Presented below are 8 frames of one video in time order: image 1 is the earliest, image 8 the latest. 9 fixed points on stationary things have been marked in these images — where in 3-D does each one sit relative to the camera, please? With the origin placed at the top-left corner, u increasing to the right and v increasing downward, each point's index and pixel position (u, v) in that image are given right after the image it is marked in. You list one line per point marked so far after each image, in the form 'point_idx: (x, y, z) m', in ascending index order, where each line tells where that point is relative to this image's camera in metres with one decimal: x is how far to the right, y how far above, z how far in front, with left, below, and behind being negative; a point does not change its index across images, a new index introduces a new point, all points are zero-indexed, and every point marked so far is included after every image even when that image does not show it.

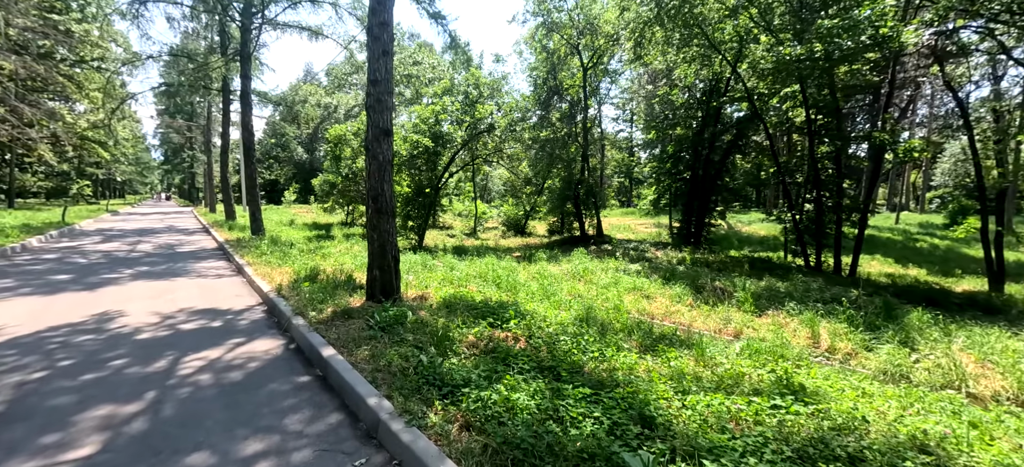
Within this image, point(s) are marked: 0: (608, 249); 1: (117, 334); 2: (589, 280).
0: (+3.3, -0.6, +14.3) m
1: (-4.2, -1.1, +4.4) m
2: (+1.5, -0.9, +8.1) m
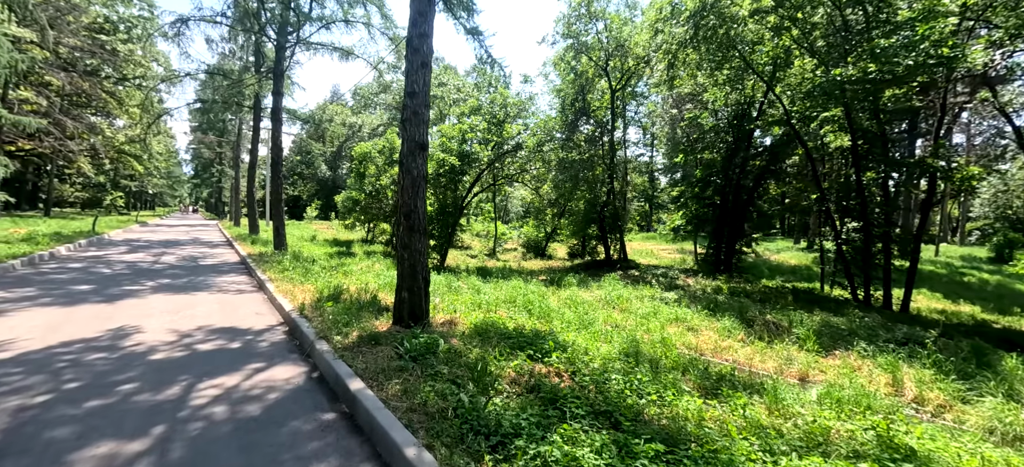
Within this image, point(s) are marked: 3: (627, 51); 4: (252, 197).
0: (+4.1, -1.4, +13.7) m
1: (-3.8, -1.2, +4.1) m
2: (+2.1, -1.4, +7.6) m
3: (+4.3, +6.8, +15.5) m
4: (-12.3, +1.8, +19.8) m
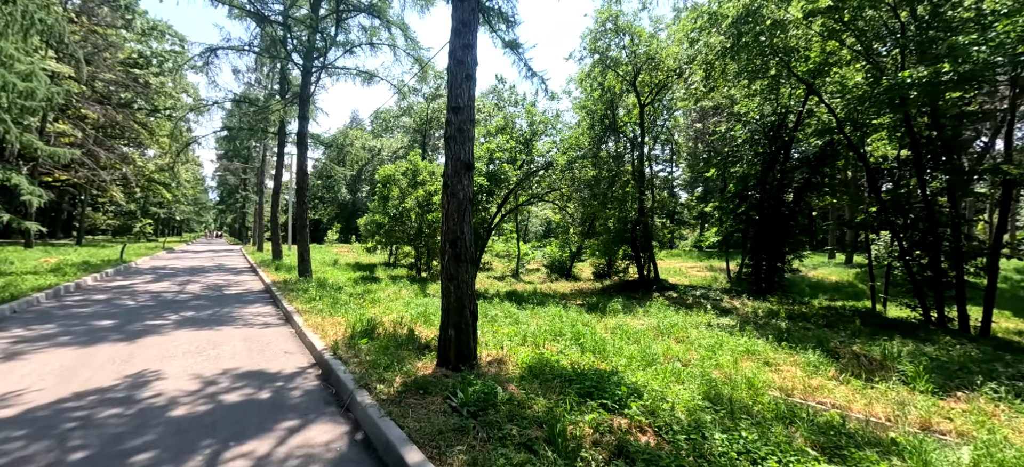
0: (+5.1, -2.0, +12.9) m
1: (-3.1, -1.5, +3.6) m
2: (+2.8, -1.8, +6.8) m
3: (+5.2, +6.1, +15.1) m
4: (-11.1, +0.6, +19.7) m
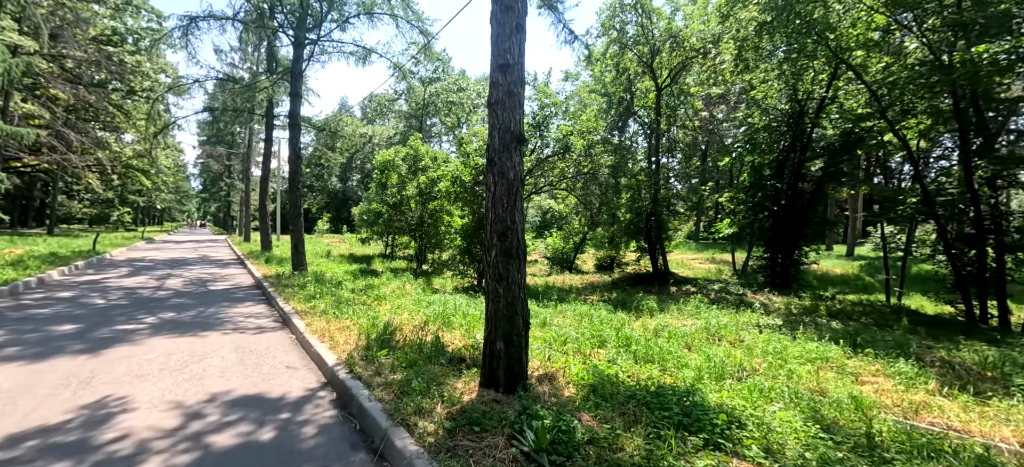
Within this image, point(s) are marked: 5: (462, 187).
0: (+5.4, -1.8, +12.1) m
1: (-2.5, -1.4, +2.6) m
2: (+3.3, -1.6, +6.0) m
3: (+5.6, +6.4, +14.1) m
4: (-10.9, +1.0, +18.5) m
5: (-1.4, +1.3, +12.1) m
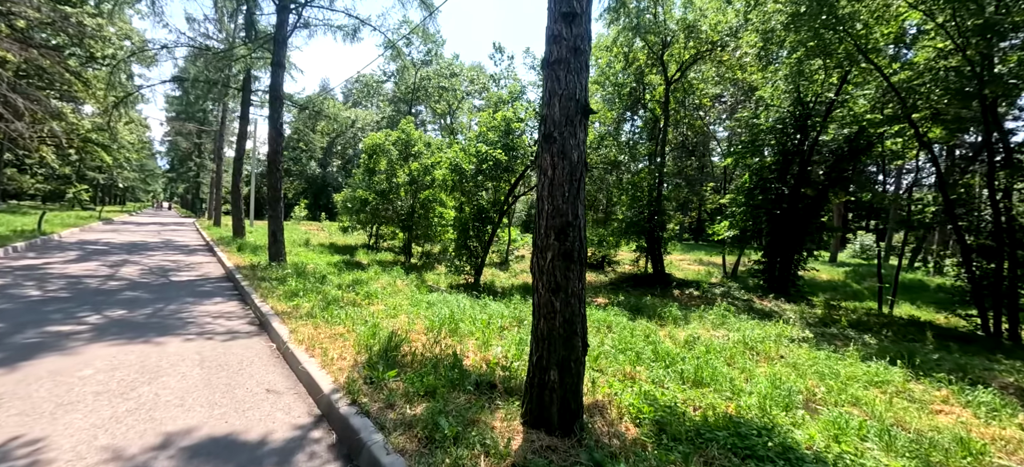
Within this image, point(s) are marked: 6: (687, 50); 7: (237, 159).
0: (+5.4, -1.8, +11.6) m
1: (-2.1, -1.3, +1.7) m
2: (+3.6, -1.7, +5.3) m
3: (+5.7, +6.4, +13.5) m
4: (-11.2, +1.7, +17.1) m
5: (-1.3, +1.5, +11.1) m
6: (+5.8, +6.1, +13.9) m
7: (-12.0, +3.2, +18.2) m
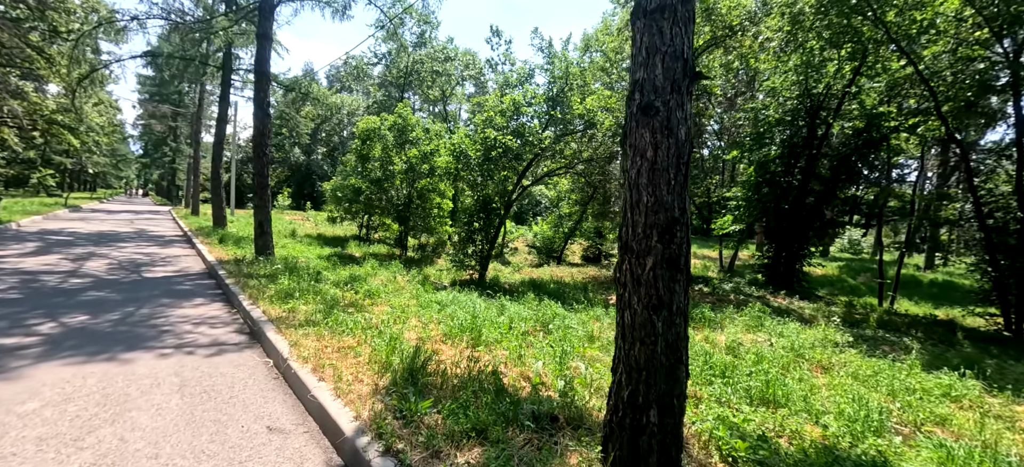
0: (+5.5, -1.7, +11.1) m
1: (-1.6, -1.3, +0.9) m
2: (+4.0, -1.7, +4.8) m
3: (+5.8, +6.6, +12.9) m
4: (-11.2, +2.0, +15.9) m
5: (-1.1, +1.7, +10.3) m
6: (+5.9, +6.3, +13.3) m
7: (-12.0, +3.7, +17.0) m
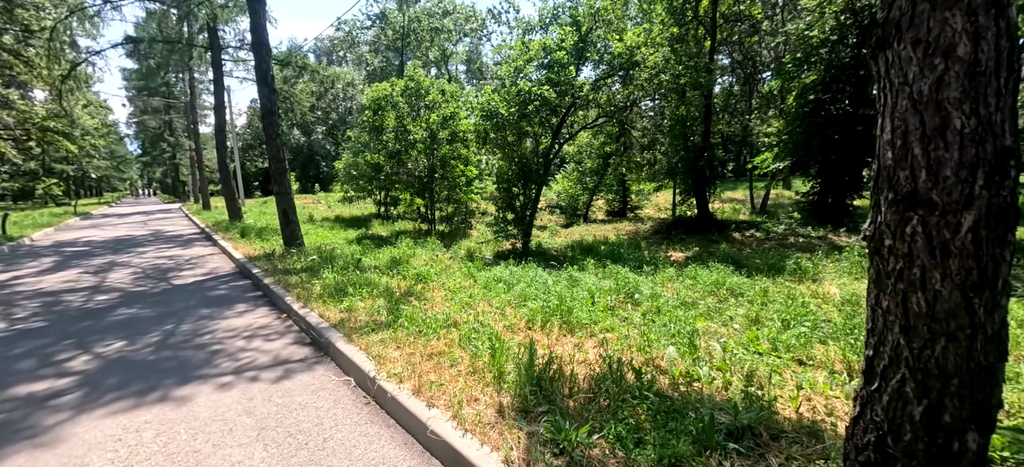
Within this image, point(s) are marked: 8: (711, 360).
0: (+6.6, -0.1, +10.3) m
1: (-0.6, -1.5, +0.3) m
2: (+5.0, -0.9, +4.1) m
3: (+6.1, +8.2, +11.3) m
4: (-10.4, +2.3, +15.1) m
5: (-0.4, +2.4, +9.4) m
6: (+6.2, +8.0, +11.8) m
7: (-11.3, +3.9, +16.1) m
8: (+1.6, -1.0, +3.4) m
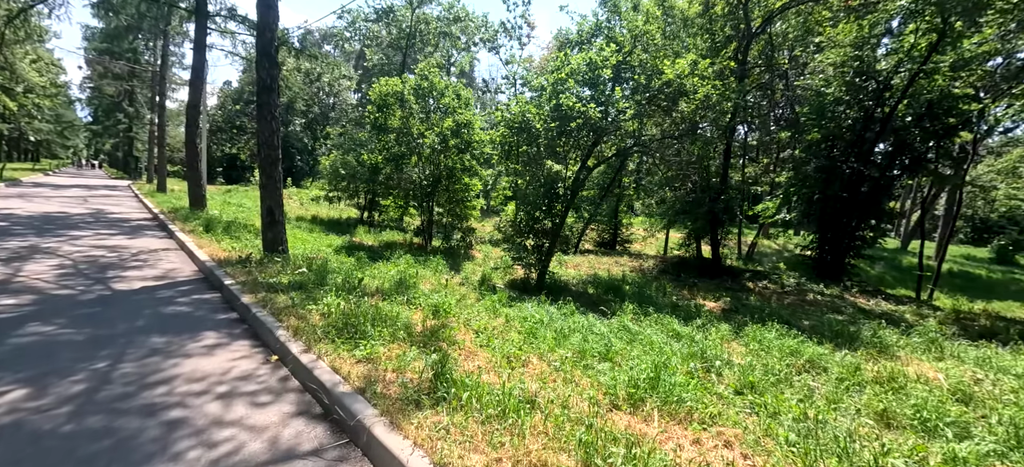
0: (+6.7, -1.5, +9.7) m
1: (+0.2, -1.6, -0.8) m
2: (+5.6, -1.8, +3.4) m
3: (+7.0, +6.9, +11.1) m
4: (-10.2, +2.6, +13.4) m
5: (+0.2, +1.9, +8.4) m
6: (+7.1, +6.6, +11.6) m
7: (-11.1, +4.3, +14.3) m
8: (+2.3, -1.5, +2.4) m
